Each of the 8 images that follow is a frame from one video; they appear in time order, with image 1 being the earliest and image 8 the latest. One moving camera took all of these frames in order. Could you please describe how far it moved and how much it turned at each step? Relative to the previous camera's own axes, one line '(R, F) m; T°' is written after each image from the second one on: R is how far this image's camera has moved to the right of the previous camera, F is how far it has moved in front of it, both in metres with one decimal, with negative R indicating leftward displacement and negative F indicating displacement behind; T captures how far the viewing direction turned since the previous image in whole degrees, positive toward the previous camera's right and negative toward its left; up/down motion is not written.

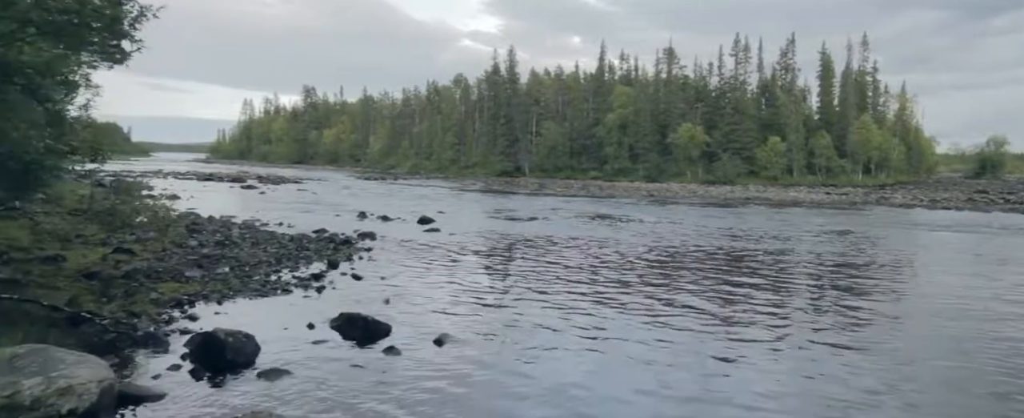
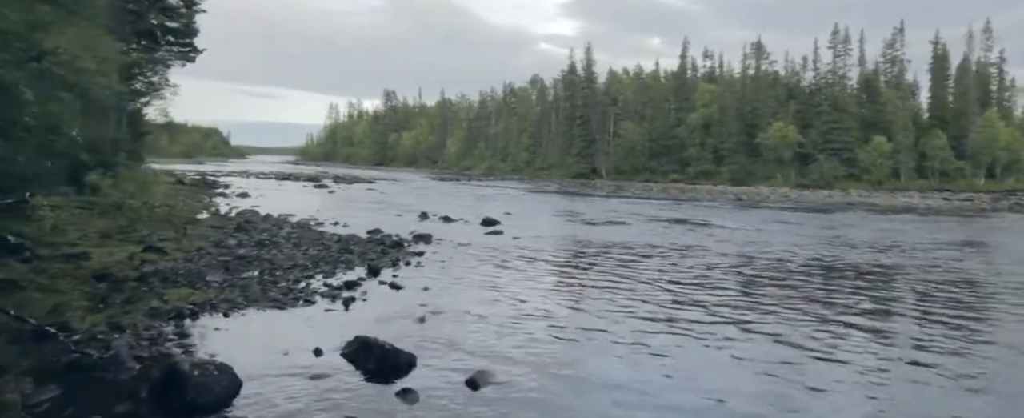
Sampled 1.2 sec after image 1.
(+0.2, +2.9) m; -6°
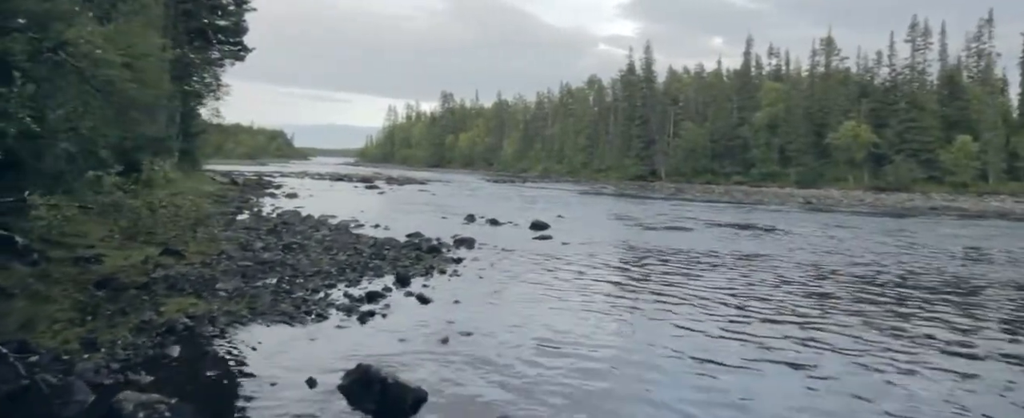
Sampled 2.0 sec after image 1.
(+0.3, +2.0) m; -4°
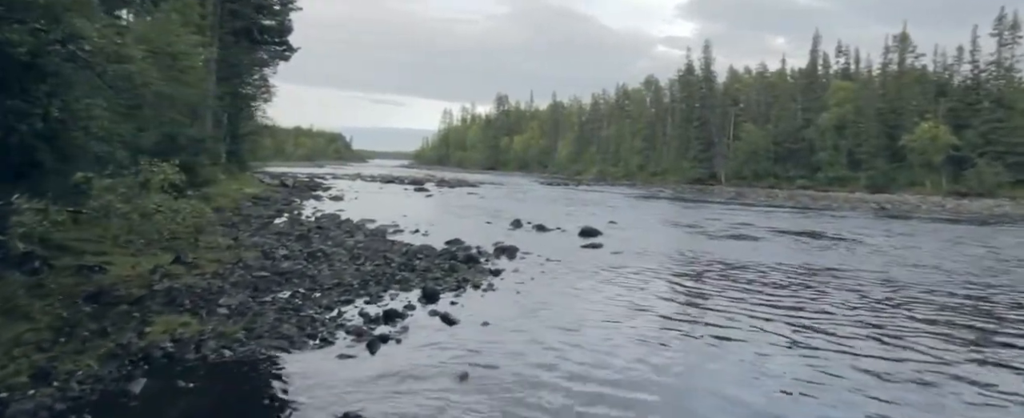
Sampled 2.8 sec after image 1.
(+0.3, +2.0) m; -4°
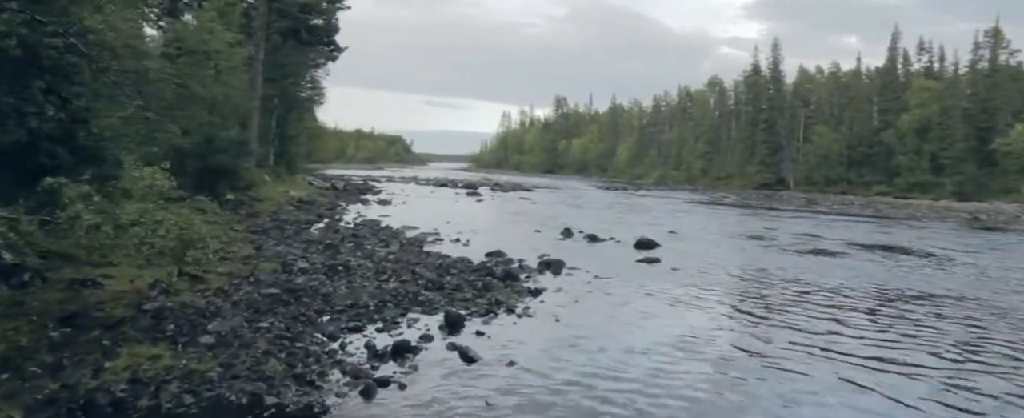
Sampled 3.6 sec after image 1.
(+0.3, +2.1) m; -4°
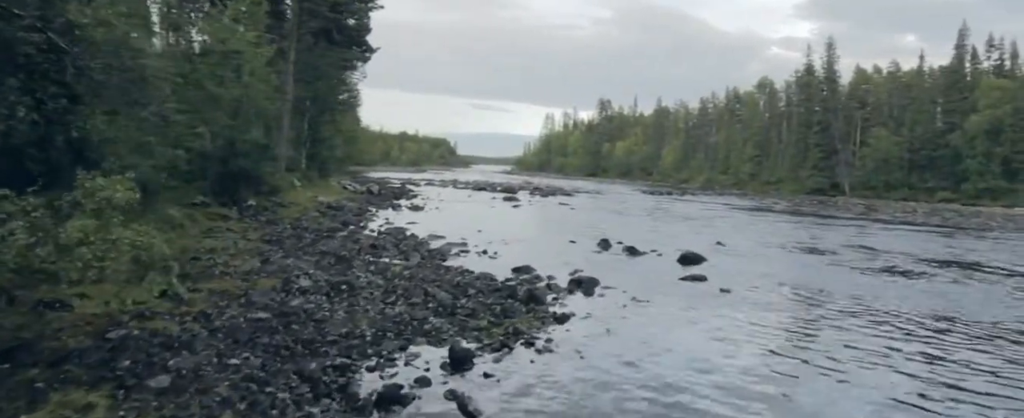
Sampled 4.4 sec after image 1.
(+0.4, +1.9) m; -3°
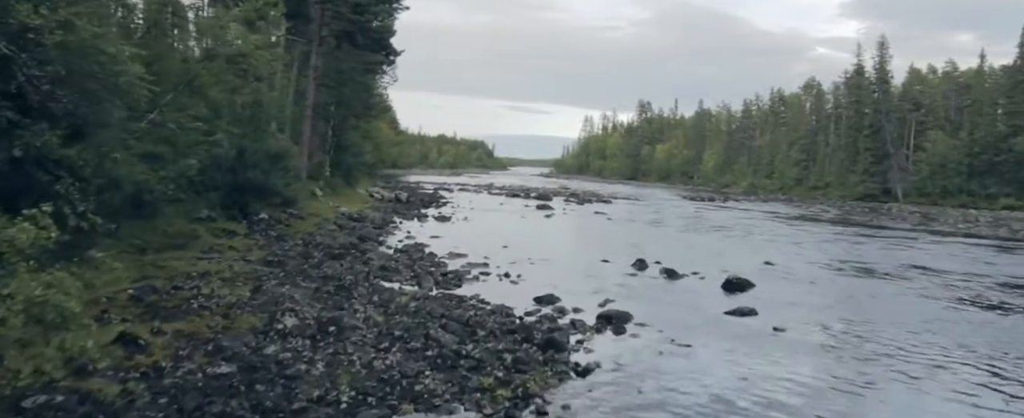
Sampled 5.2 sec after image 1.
(+0.4, +2.2) m; -3°
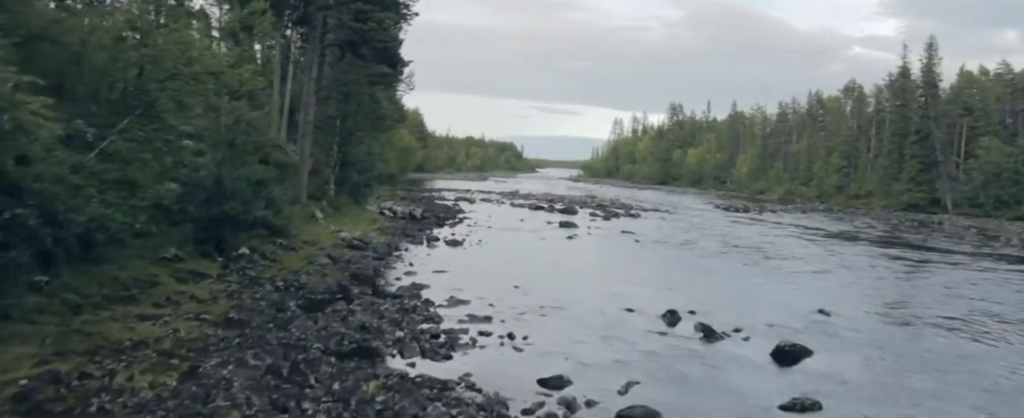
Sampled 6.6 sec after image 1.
(+0.5, +3.4) m; -2°
